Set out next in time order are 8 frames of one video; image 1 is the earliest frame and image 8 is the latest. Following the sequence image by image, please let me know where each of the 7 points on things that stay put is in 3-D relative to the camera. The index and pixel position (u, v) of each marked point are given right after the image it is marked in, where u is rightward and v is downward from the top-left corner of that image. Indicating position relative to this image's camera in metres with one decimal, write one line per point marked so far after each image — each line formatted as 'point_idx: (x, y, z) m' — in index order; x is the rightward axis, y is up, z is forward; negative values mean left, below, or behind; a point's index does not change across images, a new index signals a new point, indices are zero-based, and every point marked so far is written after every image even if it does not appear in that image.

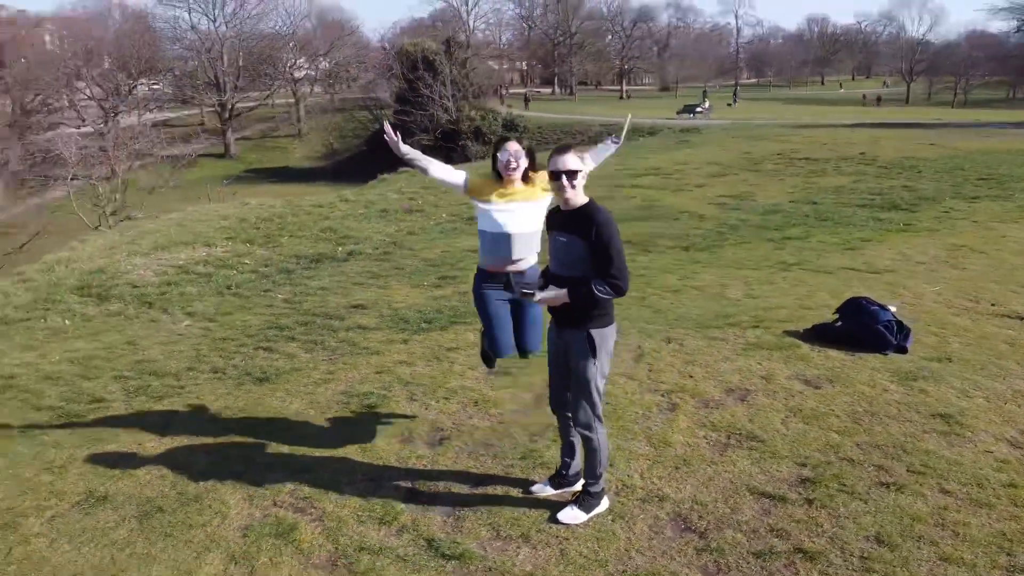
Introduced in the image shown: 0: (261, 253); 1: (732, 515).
0: (-2.5, +0.3, +8.0) m
1: (+0.8, -0.8, +2.9) m
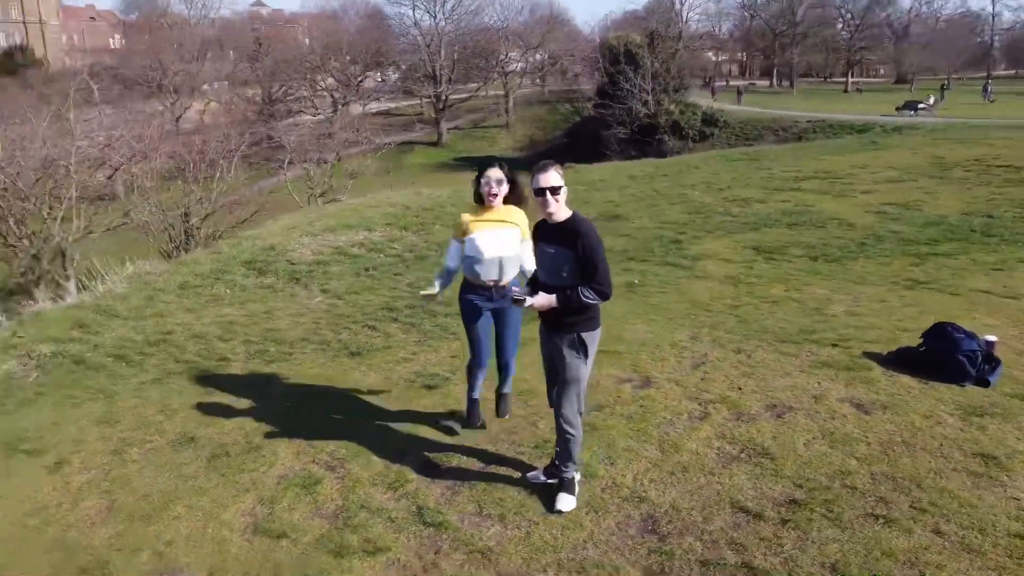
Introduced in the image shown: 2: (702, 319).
0: (-1.1, +0.5, +8.7) m
1: (+0.7, -0.9, +3.0) m
2: (+1.3, -0.2, +5.3) m
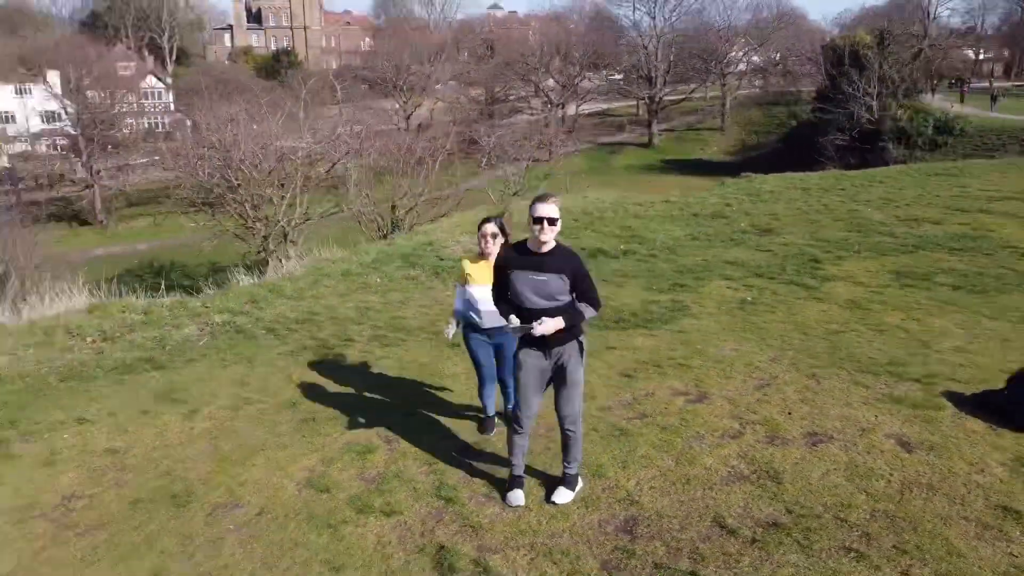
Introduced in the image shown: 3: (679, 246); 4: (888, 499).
0: (+0.5, +0.5, +9.2) m
1: (+0.6, -0.9, +3.2) m
2: (+1.8, -0.4, +5.3) m
3: (+1.7, +0.4, +8.6) m
4: (+1.5, -0.9, +3.3) m
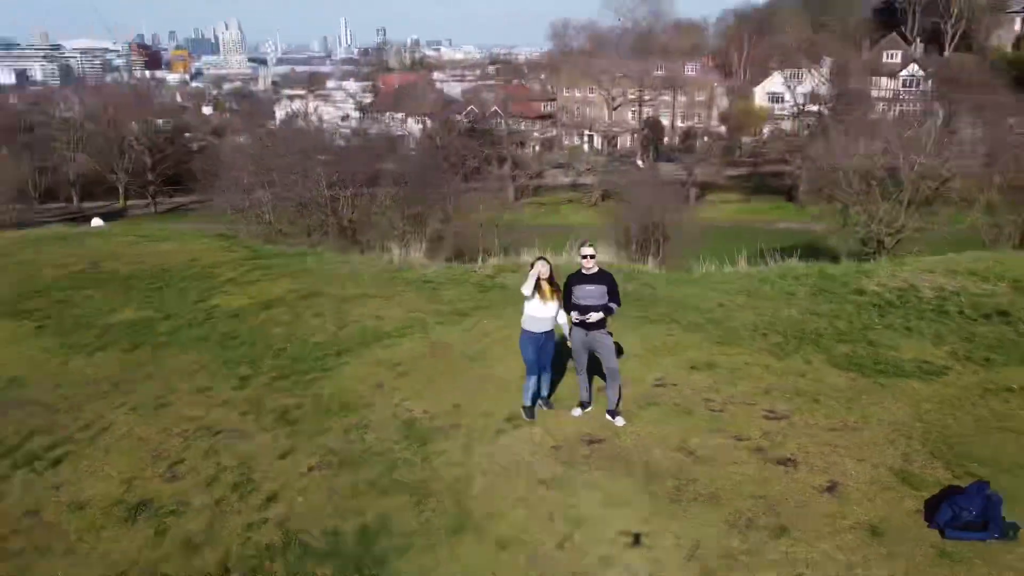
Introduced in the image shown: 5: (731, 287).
0: (+5.4, -0.1, +9.3) m
1: (+0.6, -1.1, +5.4) m
2: (+3.1, -1.0, +5.8) m
3: (+5.7, -0.4, +7.9) m
4: (+1.3, -1.2, +4.8) m
5: (+2.7, 0.0, +9.8) m
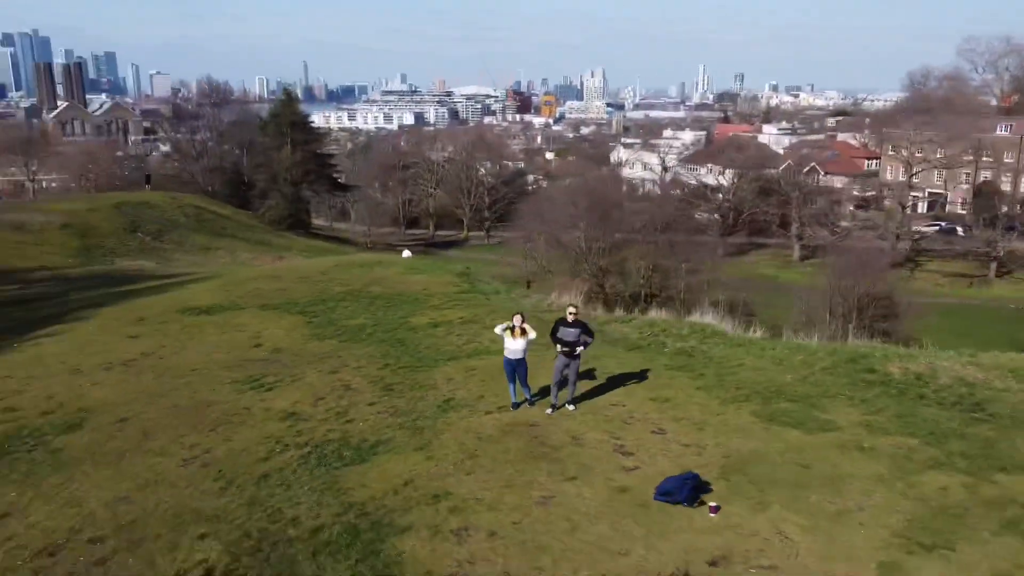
0: (+6.2, -1.3, +10.6) m
1: (+0.2, -1.6, +9.0) m
2: (+2.6, -1.7, +8.3) m
3: (+5.9, -1.6, +9.2) m
4: (+0.6, -1.7, +8.2) m
5: (+3.9, -1.0, +12.2) m
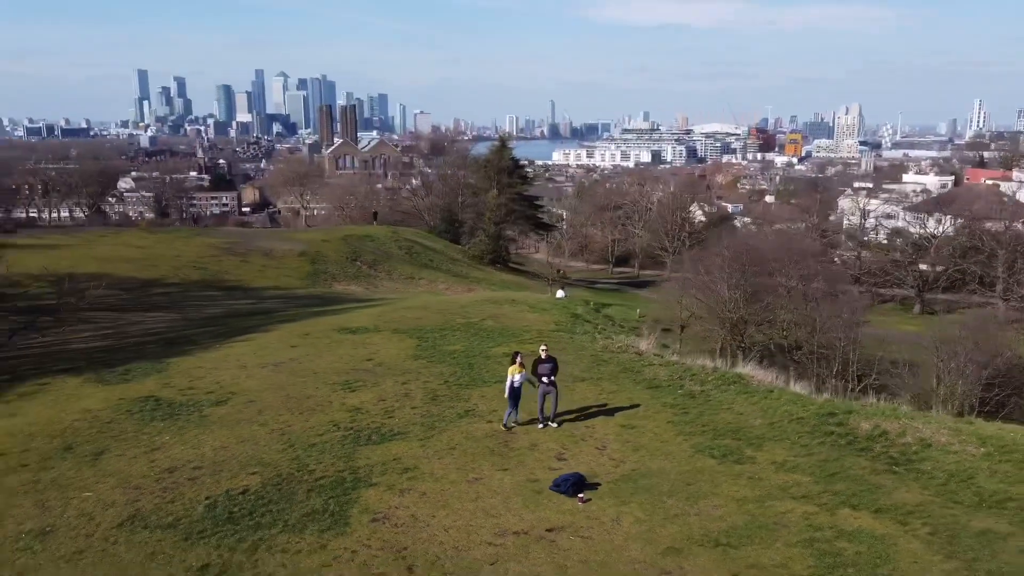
0: (+6.1, -2.4, +11.8) m
1: (0.0, -2.2, +12.0) m
2: (+2.1, -2.4, +10.7) m
3: (+5.4, -2.5, +10.6) m
4: (0.0, -2.3, +11.1) m
5: (+4.5, -2.0, +14.0) m
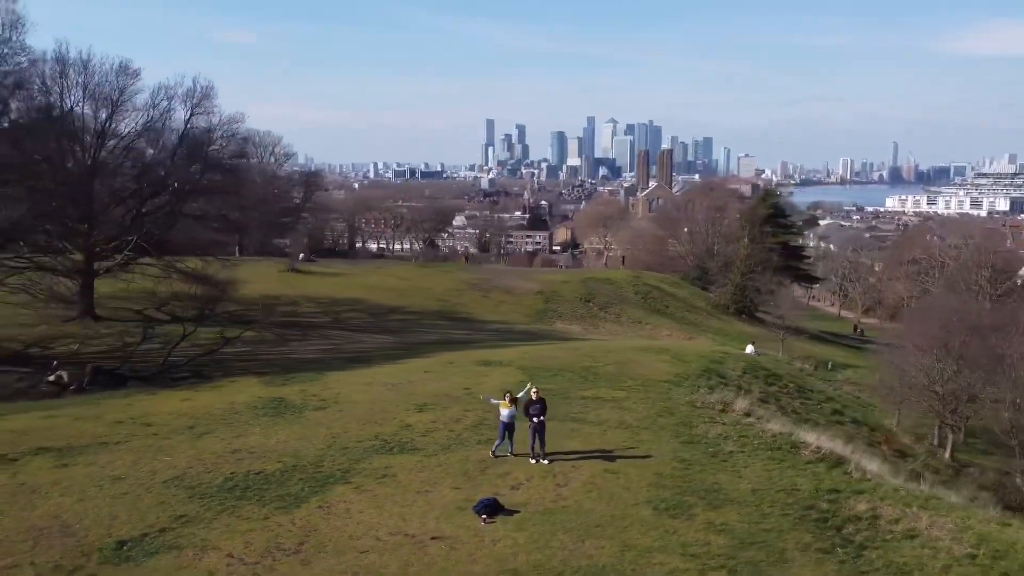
0: (+5.4, -3.5, +11.1) m
1: (-0.3, -2.9, +13.5) m
2: (+1.2, -3.2, +11.5) m
3: (+4.3, -3.5, +10.2) m
4: (-0.5, -3.0, +12.7) m
5: (+4.7, -3.1, +13.7) m
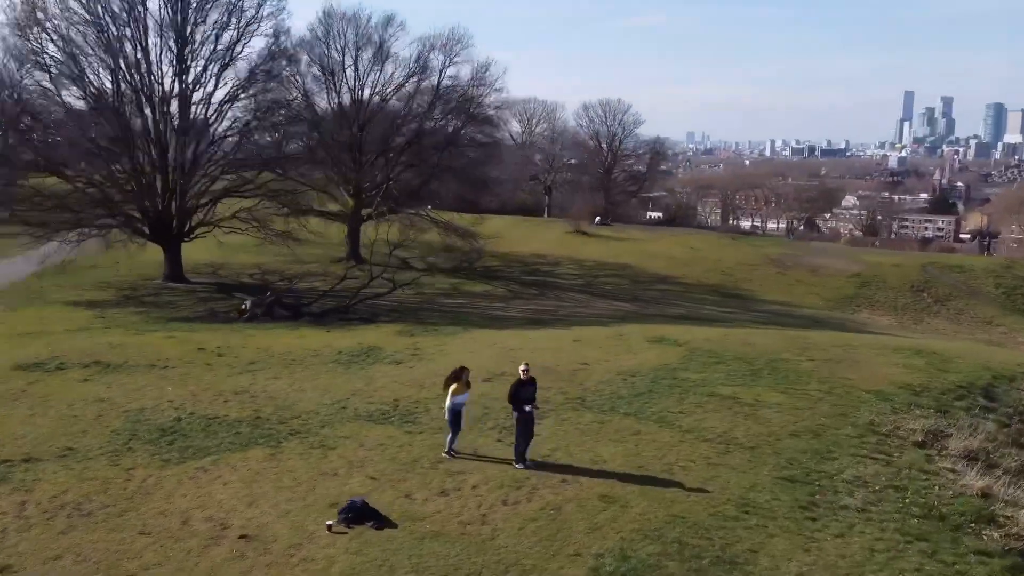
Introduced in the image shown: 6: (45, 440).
0: (+3.3, -3.1, +5.4) m
1: (-0.5, -2.1, +10.1) m
2: (-0.2, -2.5, +7.6) m
3: (+1.9, -3.1, +5.1) m
4: (-1.2, -2.2, +9.4) m
5: (+4.0, -2.7, +8.0) m
6: (-5.9, -1.9, +10.3) m
